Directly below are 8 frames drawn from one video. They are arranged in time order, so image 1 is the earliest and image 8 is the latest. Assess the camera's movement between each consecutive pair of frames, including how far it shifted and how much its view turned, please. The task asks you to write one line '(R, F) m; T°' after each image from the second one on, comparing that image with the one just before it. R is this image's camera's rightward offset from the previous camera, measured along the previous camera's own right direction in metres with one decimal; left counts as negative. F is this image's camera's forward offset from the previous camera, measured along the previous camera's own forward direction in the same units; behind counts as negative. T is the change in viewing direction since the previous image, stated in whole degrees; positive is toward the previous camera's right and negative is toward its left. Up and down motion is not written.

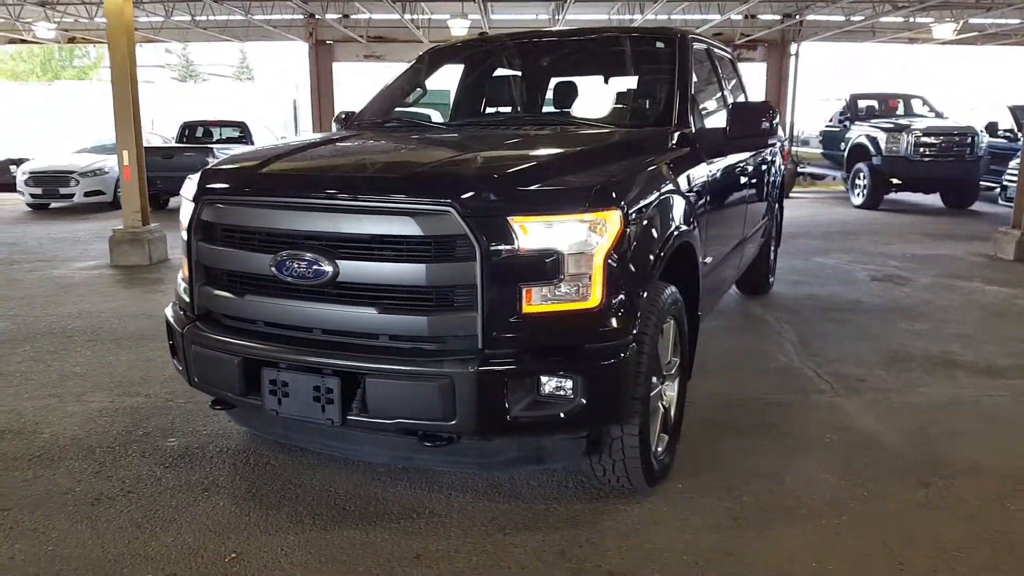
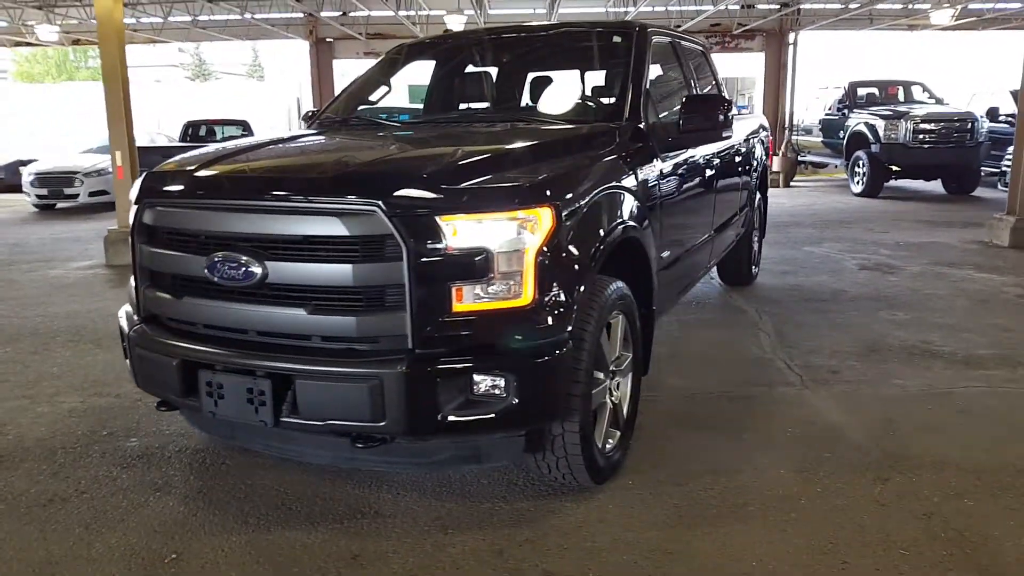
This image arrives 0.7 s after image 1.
(+0.3, 0.0) m; -1°
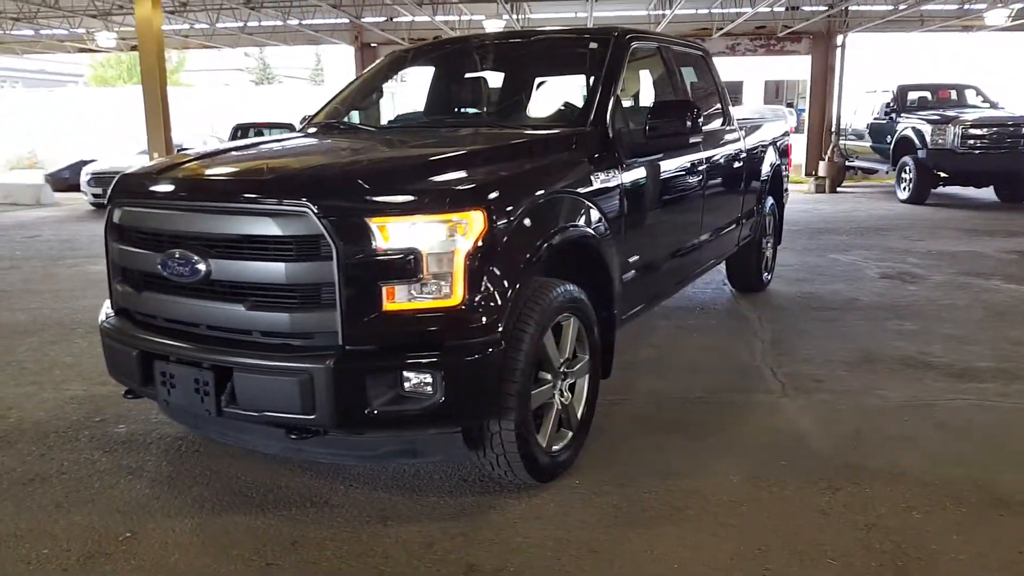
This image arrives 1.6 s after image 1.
(+0.4, -0.1) m; -4°
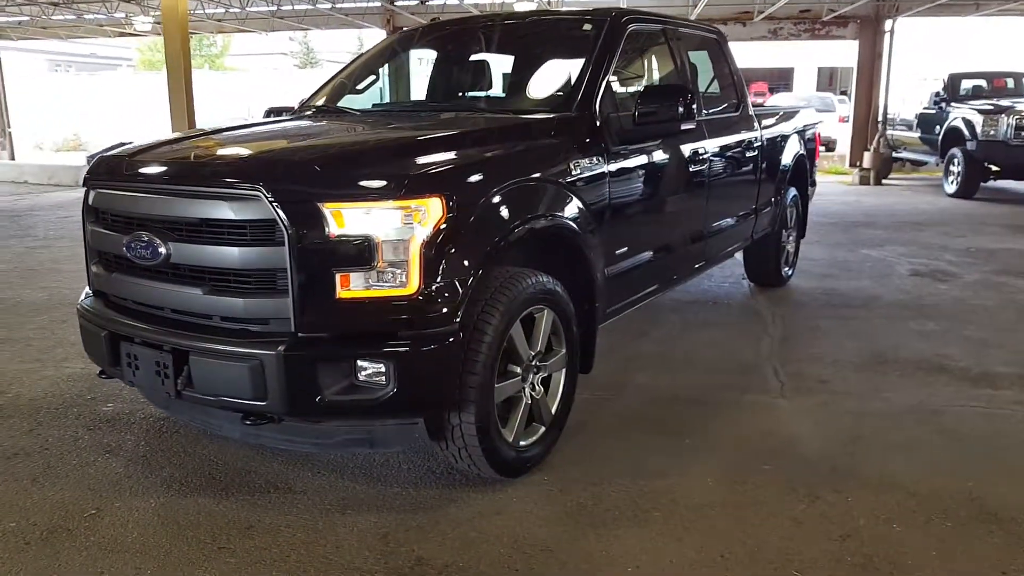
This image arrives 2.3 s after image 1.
(+0.3, +0.1) m; -3°
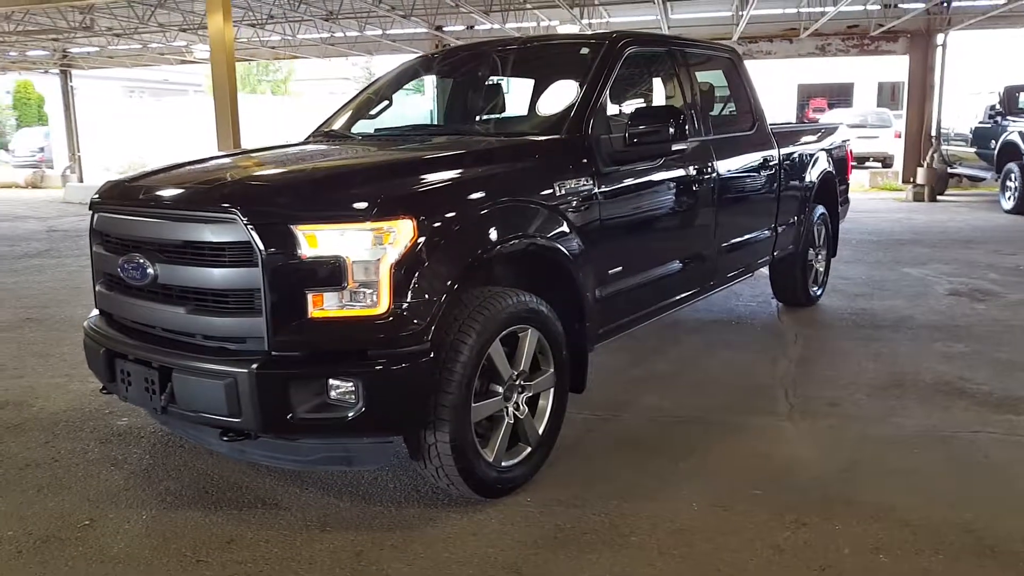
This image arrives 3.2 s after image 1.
(+0.3, 0.0) m; -4°
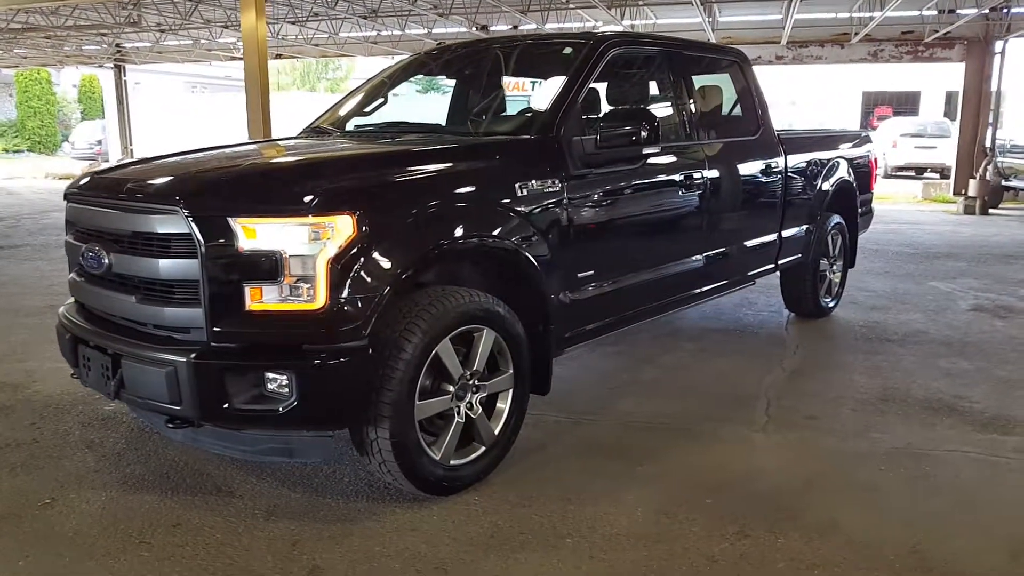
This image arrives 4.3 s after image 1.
(+0.4, 0.0) m; -4°
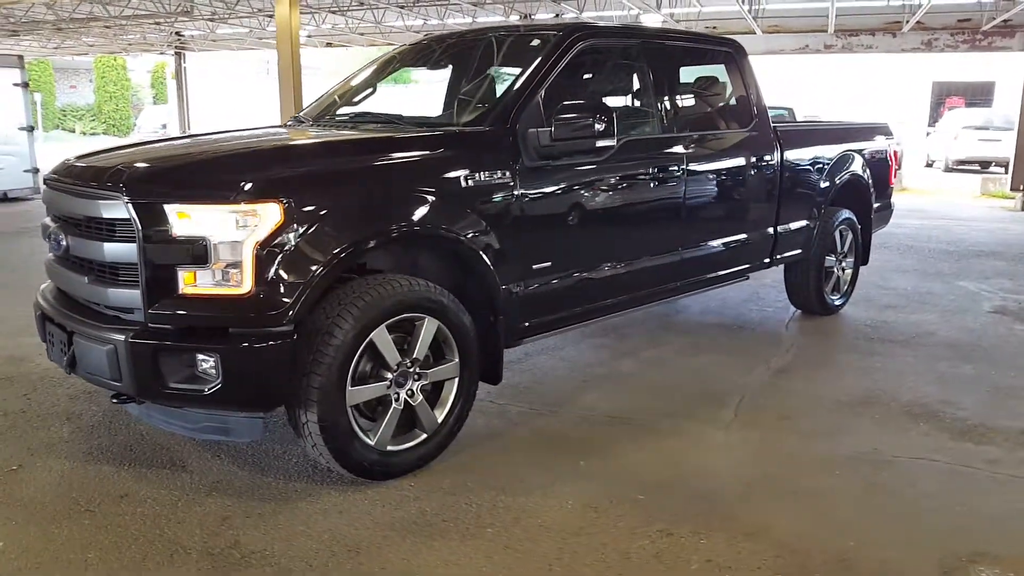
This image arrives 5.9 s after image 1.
(+0.5, 0.0) m; -4°
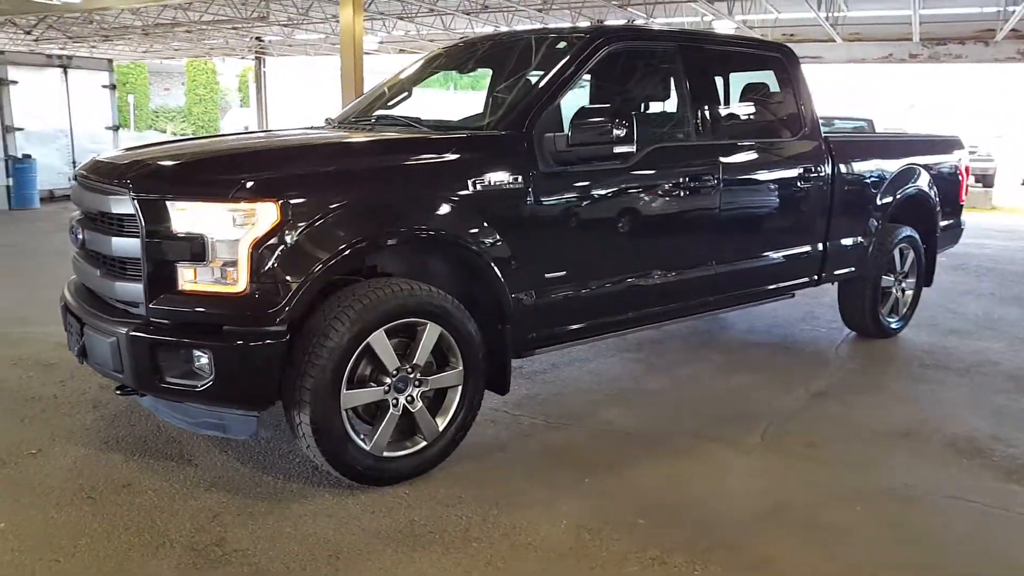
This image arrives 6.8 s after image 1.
(+0.3, +0.1) m; -5°
